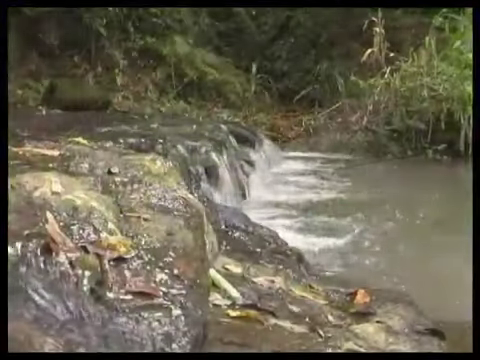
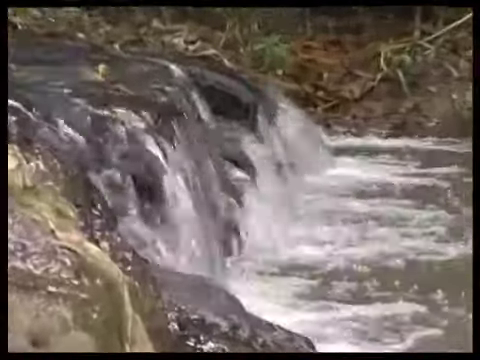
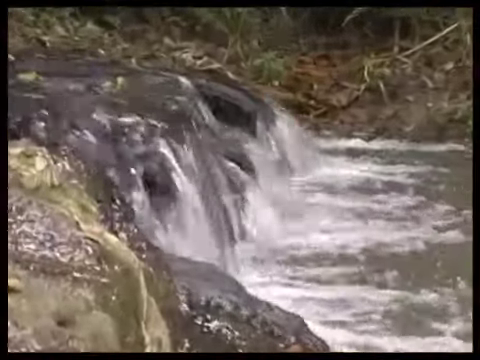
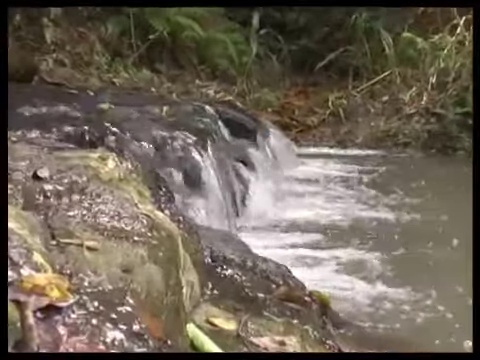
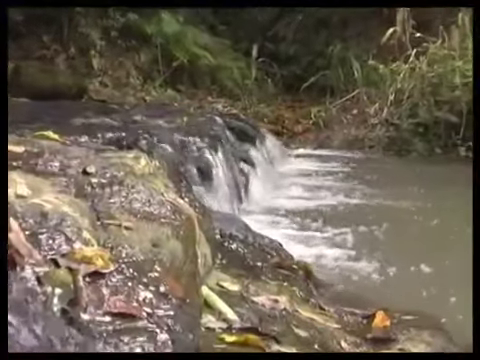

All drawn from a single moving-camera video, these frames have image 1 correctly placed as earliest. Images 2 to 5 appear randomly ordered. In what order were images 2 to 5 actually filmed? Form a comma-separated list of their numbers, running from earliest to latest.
5, 4, 3, 2
